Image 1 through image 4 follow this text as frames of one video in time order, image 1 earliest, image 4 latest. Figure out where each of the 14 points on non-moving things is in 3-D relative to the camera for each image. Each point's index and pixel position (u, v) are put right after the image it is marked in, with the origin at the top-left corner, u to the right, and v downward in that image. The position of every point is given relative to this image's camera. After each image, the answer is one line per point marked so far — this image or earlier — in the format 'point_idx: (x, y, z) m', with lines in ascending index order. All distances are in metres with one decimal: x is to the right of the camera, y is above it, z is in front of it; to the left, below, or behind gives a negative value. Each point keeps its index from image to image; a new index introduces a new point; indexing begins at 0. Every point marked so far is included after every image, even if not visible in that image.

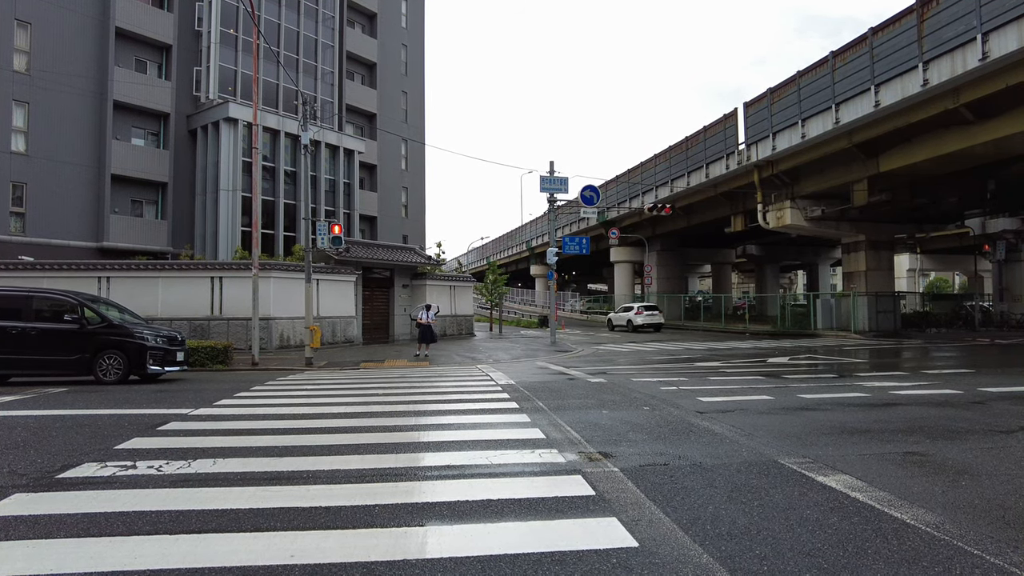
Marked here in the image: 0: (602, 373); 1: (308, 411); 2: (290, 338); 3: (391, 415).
0: (+1.5, -1.5, +11.1) m
1: (-2.4, -1.4, +7.6) m
2: (-6.1, -1.4, +17.8) m
3: (-1.3, -1.4, +7.2) m
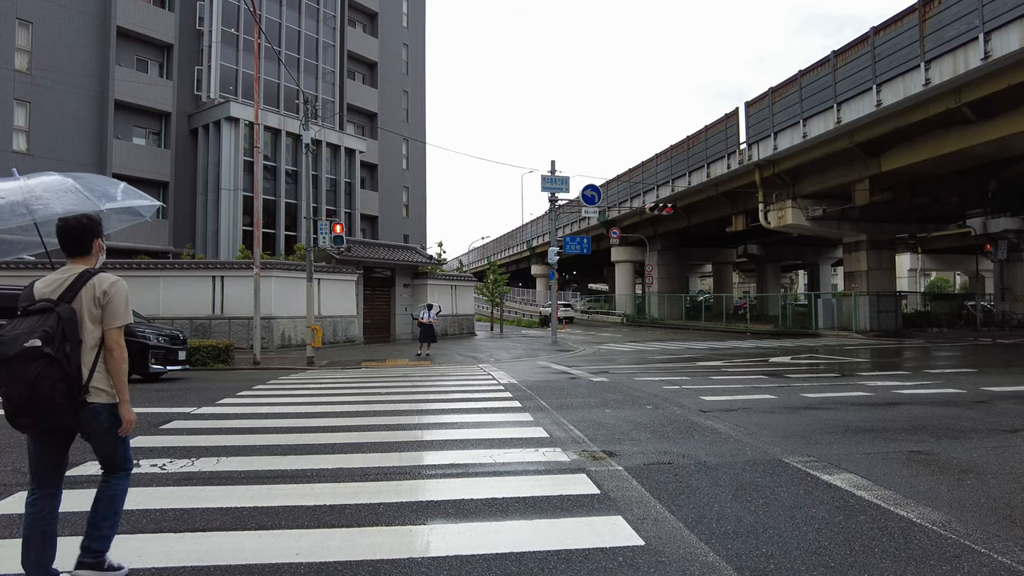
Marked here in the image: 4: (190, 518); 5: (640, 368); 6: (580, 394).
0: (+1.6, -1.5, +11.1) m
1: (-2.3, -1.4, +7.6) m
2: (-6.0, -1.4, +17.8) m
3: (-1.3, -1.4, +7.2) m
4: (-1.7, -1.2, +3.5) m
5: (+2.5, -1.6, +12.7) m
6: (+0.8, -1.3, +8.1) m
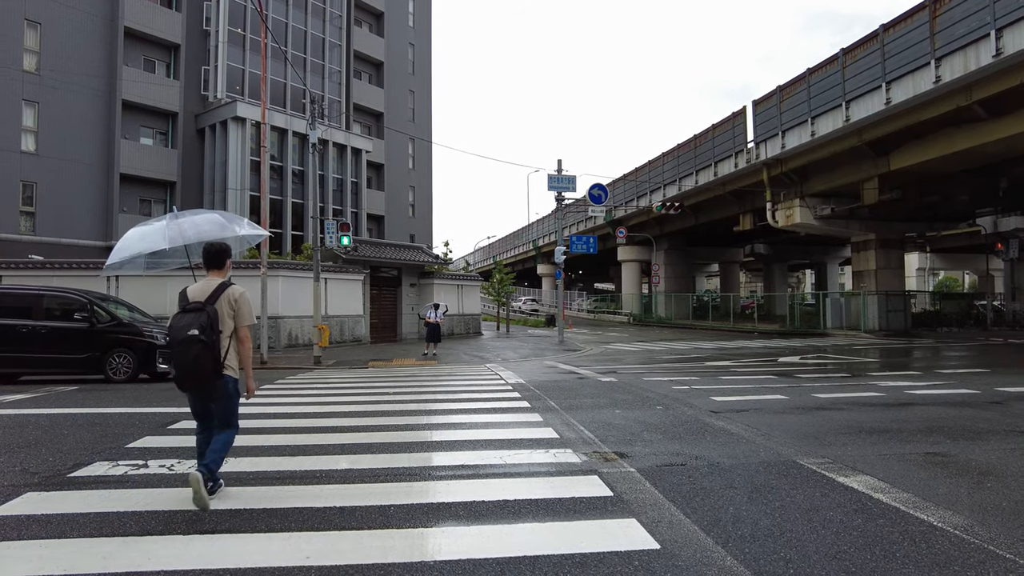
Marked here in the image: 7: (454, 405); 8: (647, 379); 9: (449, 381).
0: (+1.7, -1.4, +11.0) m
1: (-2.2, -1.4, +7.5) m
2: (-5.8, -1.3, +17.8) m
3: (-1.2, -1.4, +7.1) m
4: (-1.7, -1.2, +3.5) m
5: (+2.6, -1.5, +12.6) m
6: (+0.9, -1.3, +8.1) m
7: (-0.7, -1.4, +7.9) m
8: (+2.1, -1.4, +10.3) m
9: (-1.1, -1.7, +11.9) m
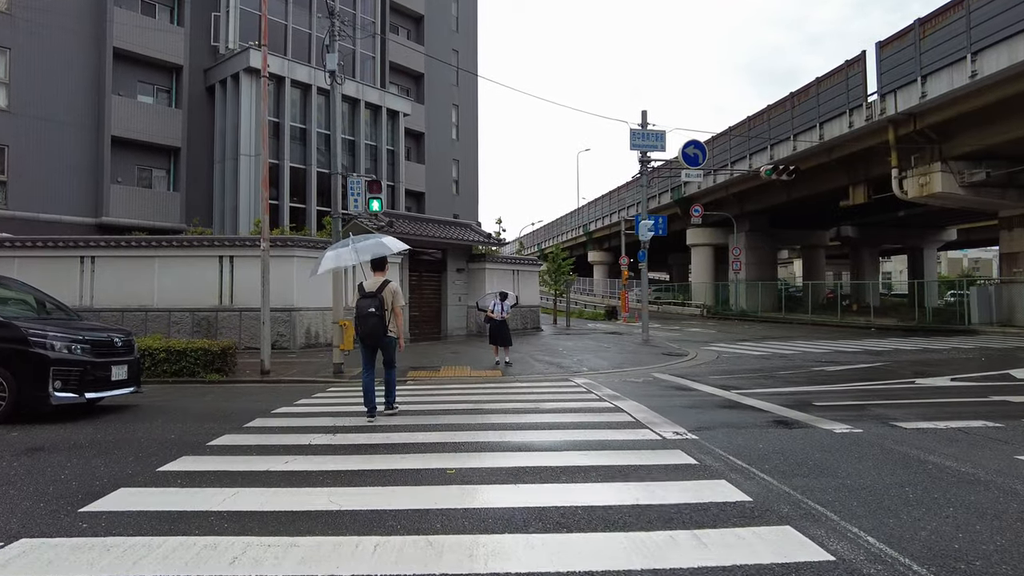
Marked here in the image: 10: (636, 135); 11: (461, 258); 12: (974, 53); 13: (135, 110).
0: (+3.0, -1.2, +6.5) m
1: (-1.1, -1.2, +3.2) m
2: (-4.1, -1.0, +13.6) m
3: (-0.1, -1.2, +2.8) m
4: (-0.7, -1.1, -0.9) m
5: (+4.0, -1.3, +8.0) m
6: (+2.1, -1.1, +3.6) m
7: (+0.5, -1.2, +3.5) m
8: (+3.4, -1.2, +5.7) m
9: (+0.3, -1.4, +7.5) m
10: (+3.3, +4.1, +17.3) m
11: (-1.5, +0.9, +19.0) m
12: (+12.1, +6.1, +16.9) m
13: (-11.1, +5.2, +19.2) m
